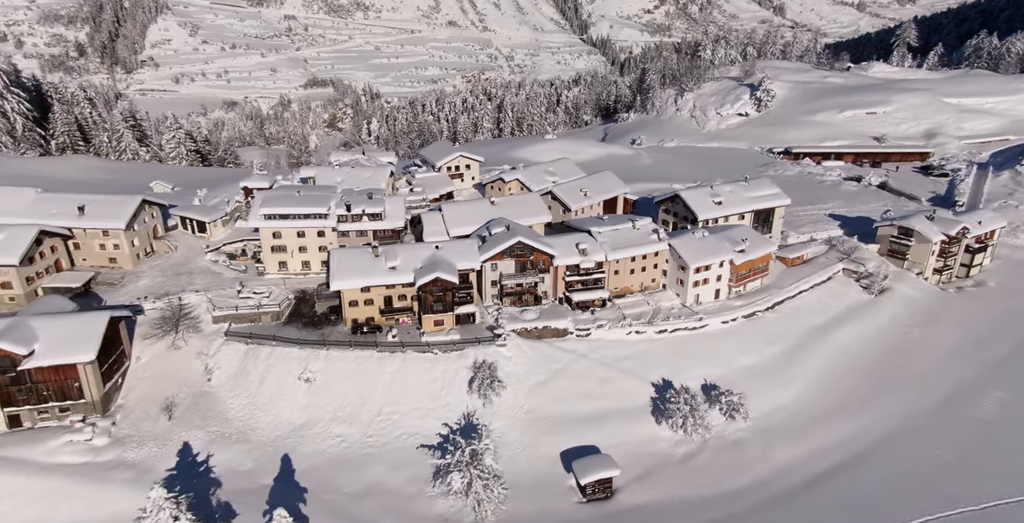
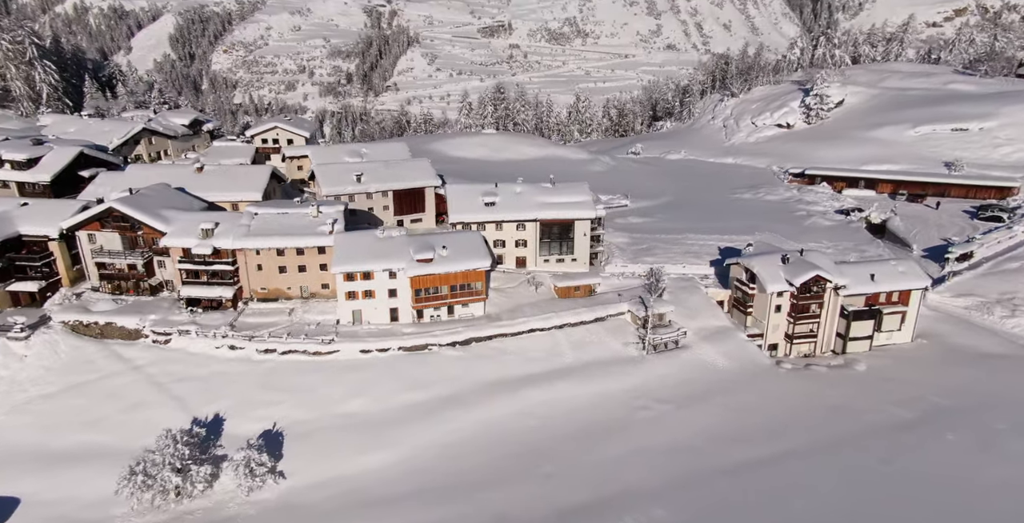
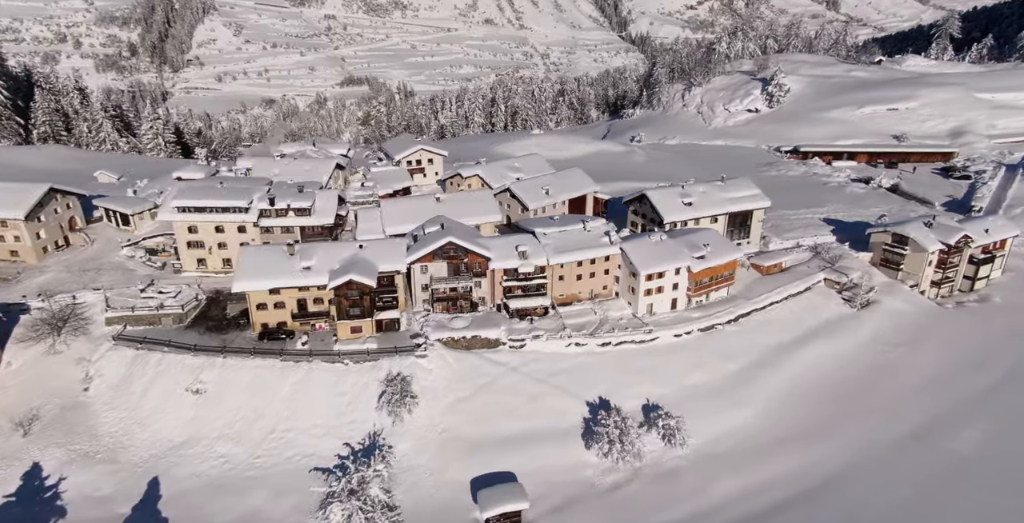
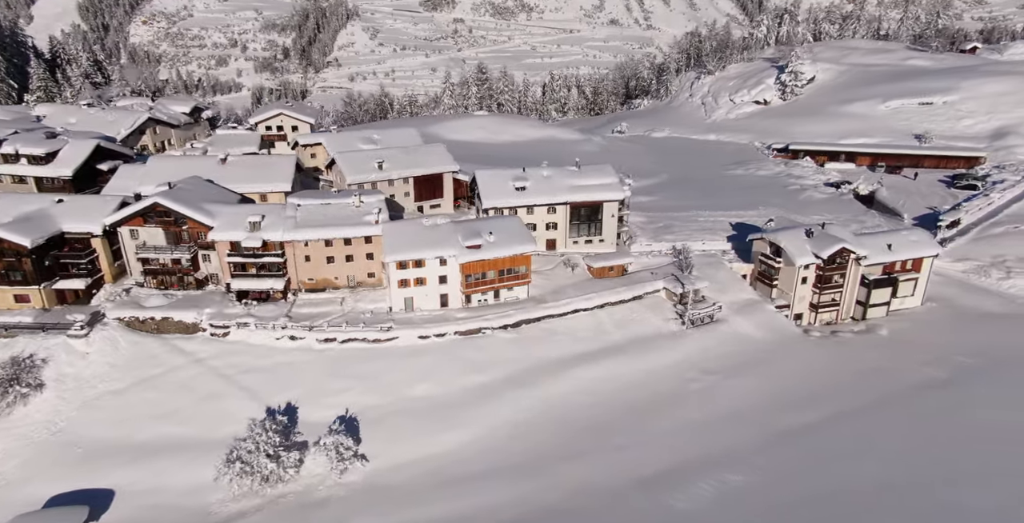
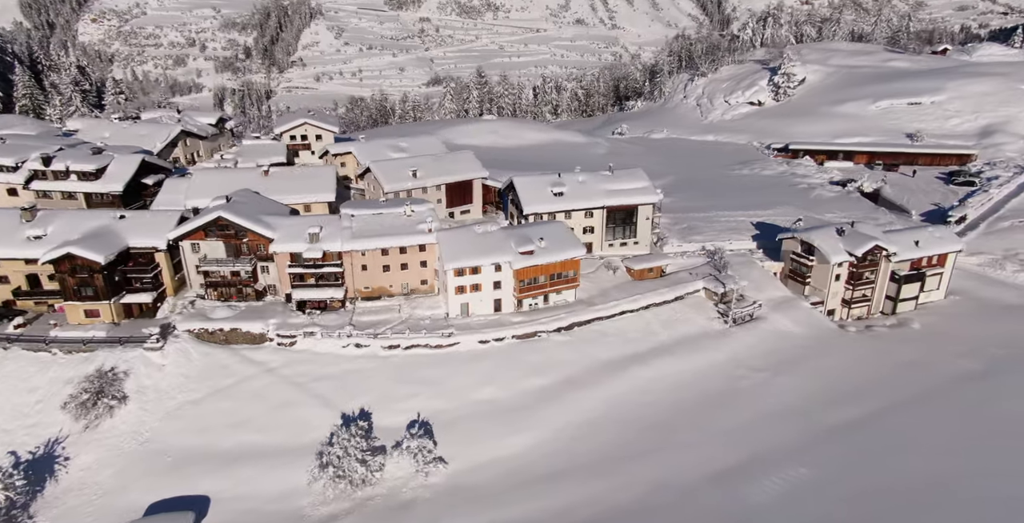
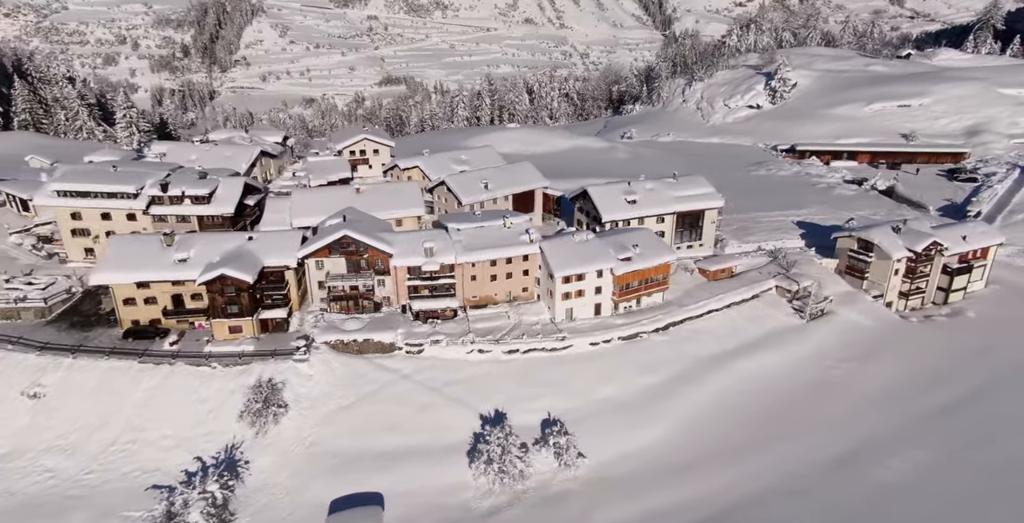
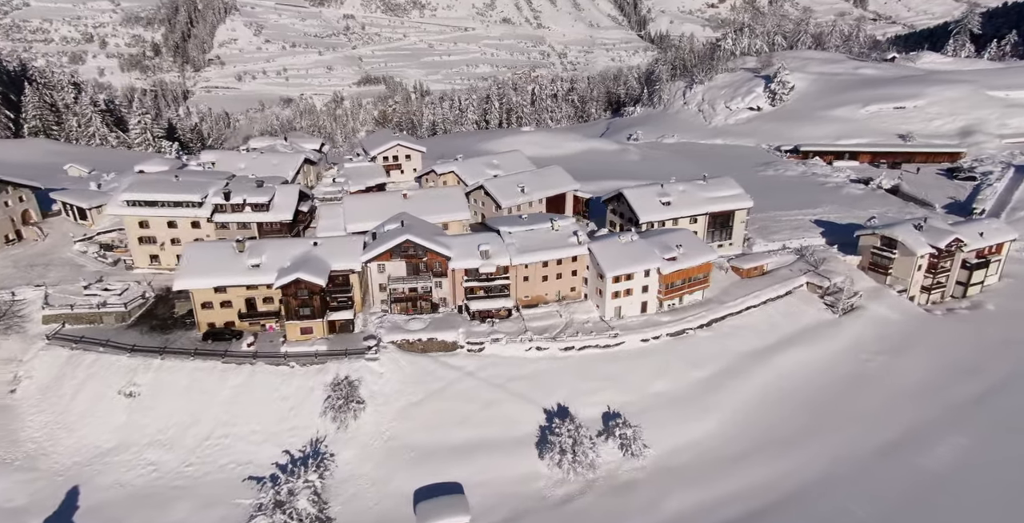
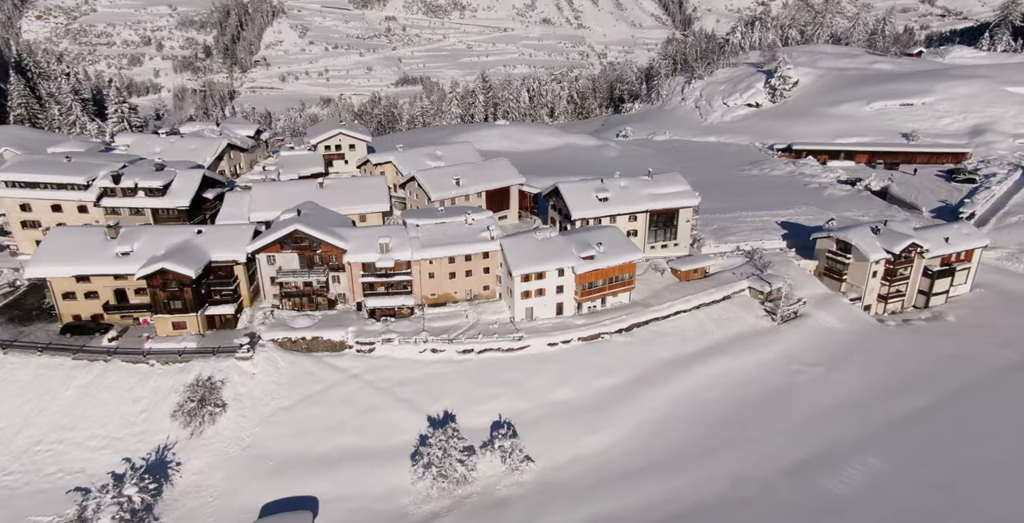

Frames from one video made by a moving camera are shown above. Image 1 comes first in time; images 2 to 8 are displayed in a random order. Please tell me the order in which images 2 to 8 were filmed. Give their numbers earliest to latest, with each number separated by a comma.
3, 7, 6, 8, 5, 4, 2
